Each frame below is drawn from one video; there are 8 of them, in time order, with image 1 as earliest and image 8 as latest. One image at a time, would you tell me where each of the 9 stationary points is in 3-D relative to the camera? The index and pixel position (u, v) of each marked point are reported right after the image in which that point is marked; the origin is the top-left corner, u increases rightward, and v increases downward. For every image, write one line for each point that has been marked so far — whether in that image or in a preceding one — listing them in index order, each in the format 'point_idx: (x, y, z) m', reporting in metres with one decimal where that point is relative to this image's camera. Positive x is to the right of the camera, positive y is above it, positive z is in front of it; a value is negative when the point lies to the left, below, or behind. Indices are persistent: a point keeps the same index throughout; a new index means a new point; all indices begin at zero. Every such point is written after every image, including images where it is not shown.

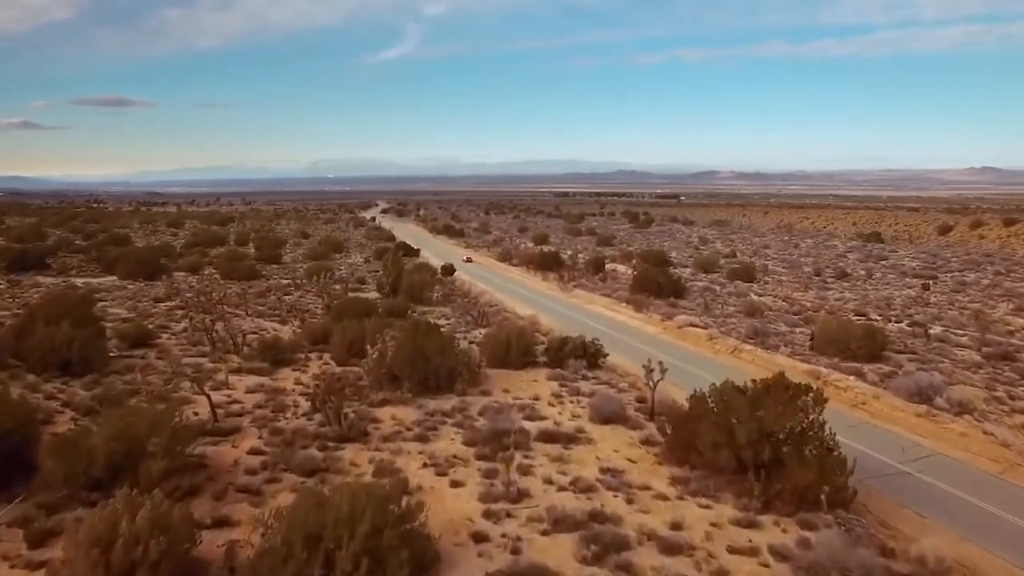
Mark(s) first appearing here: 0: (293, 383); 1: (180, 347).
0: (-3.4, -1.5, +13.3) m
1: (-6.5, -1.1, +16.6) m
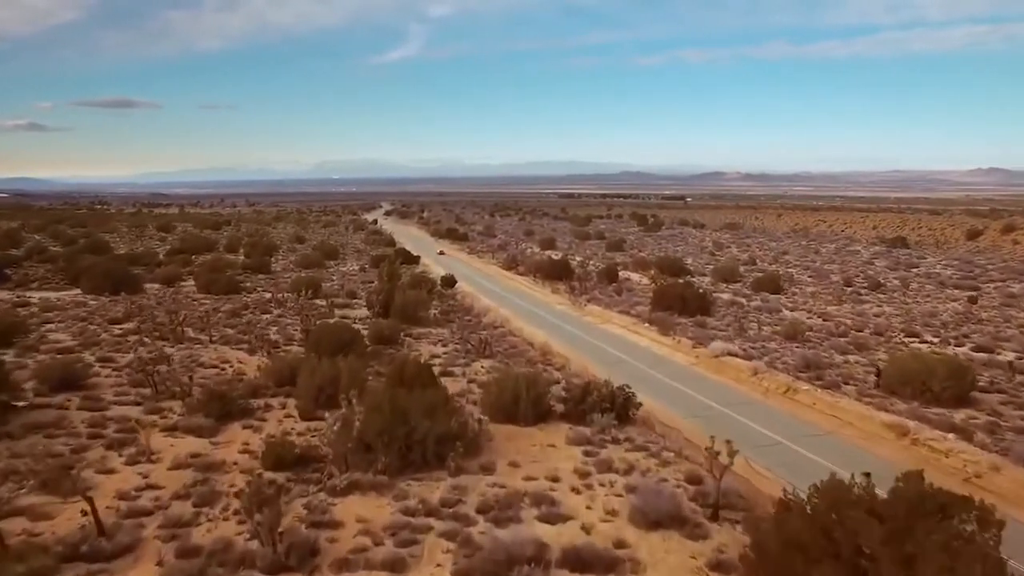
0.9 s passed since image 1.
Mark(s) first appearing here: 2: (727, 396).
0: (-3.3, -1.9, +10.3) m
1: (-6.3, -1.6, +13.6) m
2: (+3.7, -1.9, +14.9) m
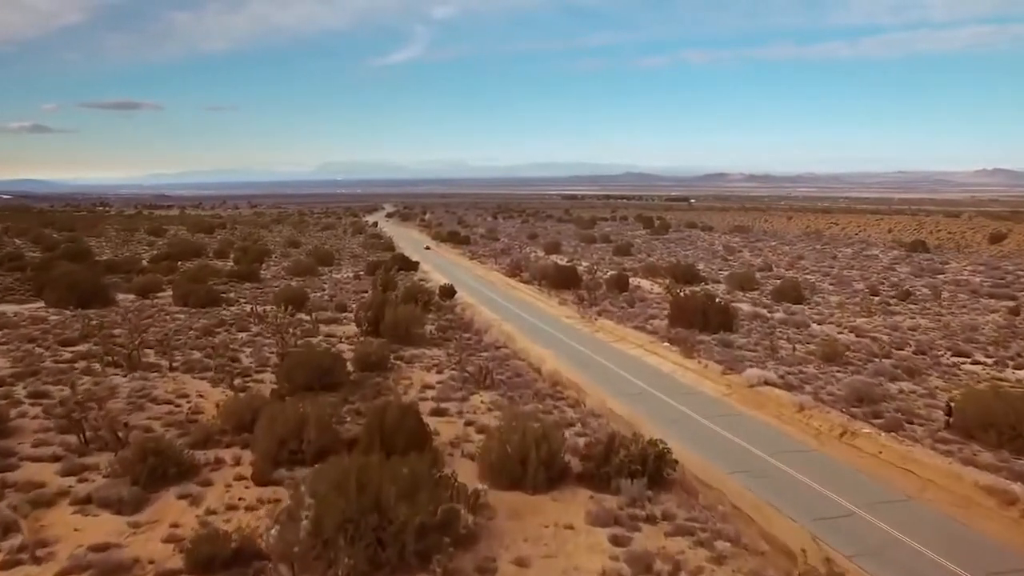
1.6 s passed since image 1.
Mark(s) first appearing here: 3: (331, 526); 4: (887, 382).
0: (-3.2, -2.3, +7.9) m
1: (-6.2, -2.0, +11.3) m
2: (+3.8, -2.2, +12.4) m
3: (-1.5, -2.0, +7.0) m
4: (+7.3, -1.8, +16.7) m
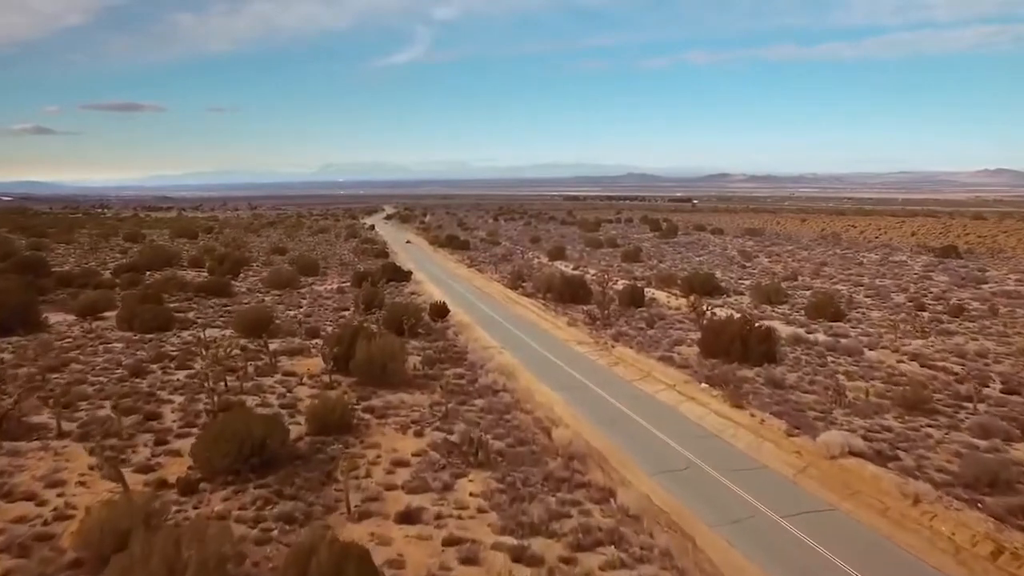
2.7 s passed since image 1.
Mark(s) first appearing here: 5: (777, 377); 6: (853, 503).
0: (-3.2, -2.8, +3.9) m
1: (-6.2, -2.5, +7.3) m
2: (+3.8, -2.8, +8.5) m
3: (-1.5, -2.5, +3.1) m
4: (+7.3, -2.4, +12.7) m
5: (+5.6, -1.9, +18.0) m
6: (+4.1, -2.6, +10.3) m
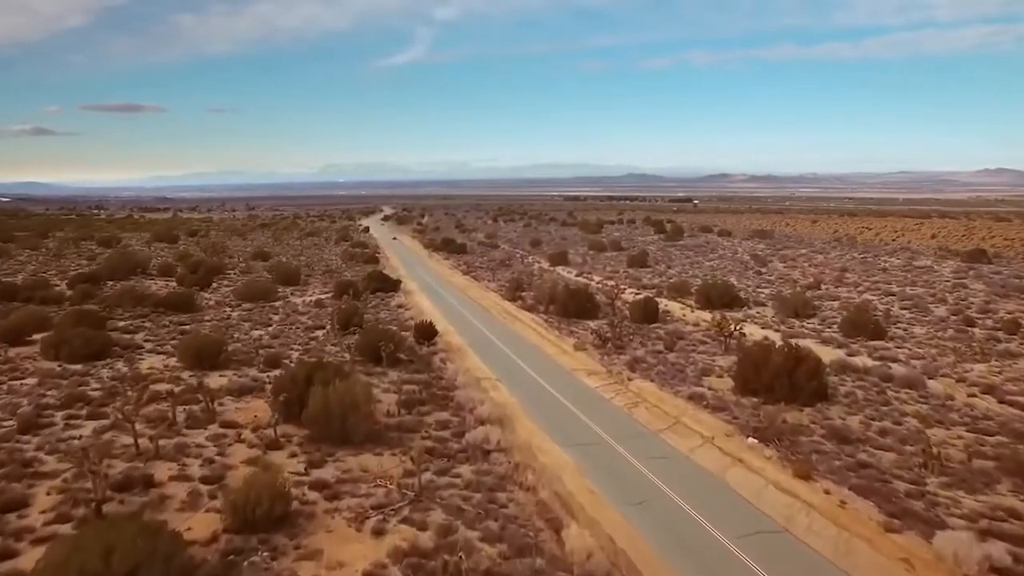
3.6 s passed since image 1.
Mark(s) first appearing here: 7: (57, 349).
0: (-3.3, -3.3, +0.4) m
1: (-6.3, -3.0, +3.7) m
2: (+3.7, -3.2, +4.9) m
3: (-1.5, -2.9, -0.5) m
4: (+7.3, -2.8, +9.1) m
5: (+5.5, -2.3, +14.5) m
6: (+4.1, -3.0, +6.8) m
7: (-10.1, -1.4, +19.1) m
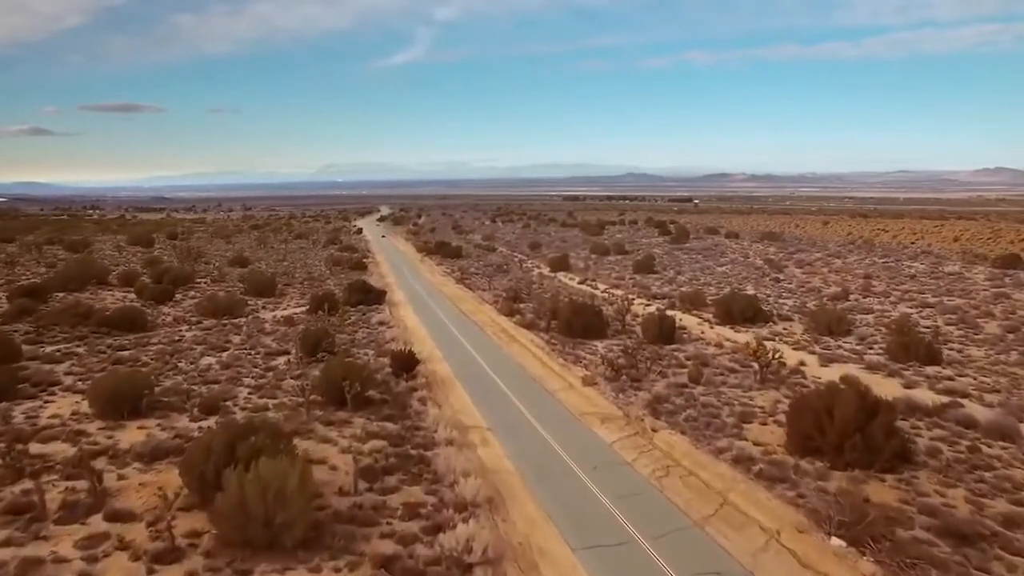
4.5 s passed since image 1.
0: (-3.4, -3.8, -3.4) m
1: (-6.4, -3.4, 0.0) m
2: (+3.7, -3.7, +1.2) m
3: (-1.6, -3.4, -4.2) m
4: (+7.2, -3.3, +5.4) m
5: (+5.4, -2.8, +10.7) m
6: (+4.0, -3.5, +3.0) m
7: (-10.2, -1.8, +15.3) m
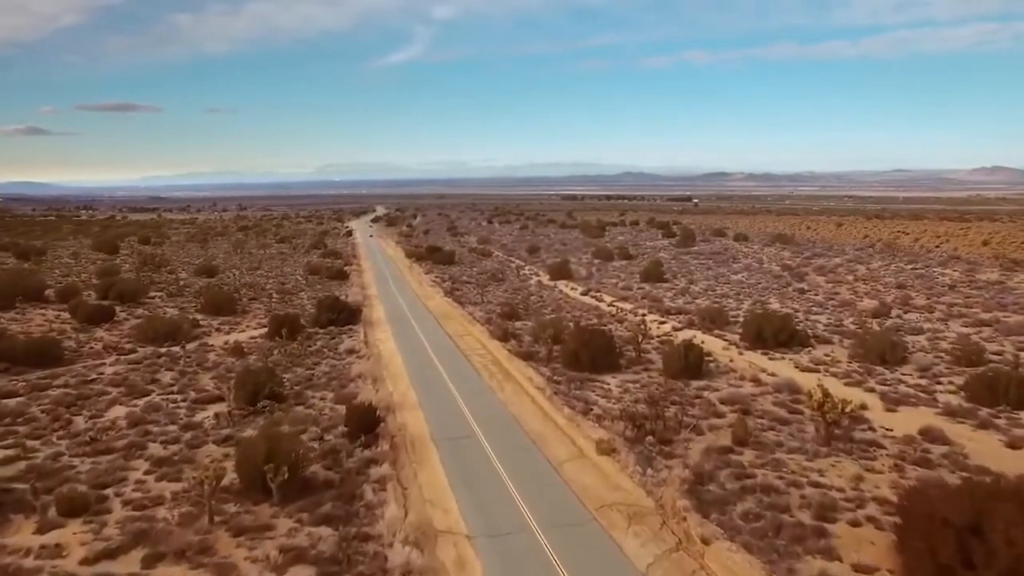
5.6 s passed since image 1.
0: (-3.5, -4.4, -7.9) m
1: (-6.5, -4.1, -4.5) m
2: (+3.6, -4.3, -3.3) m
3: (-1.7, -4.0, -8.7) m
4: (+7.1, -3.9, +0.9) m
5: (+5.3, -3.4, +6.2) m
6: (+3.9, -4.1, -1.5) m
7: (-10.3, -2.4, +10.8) m
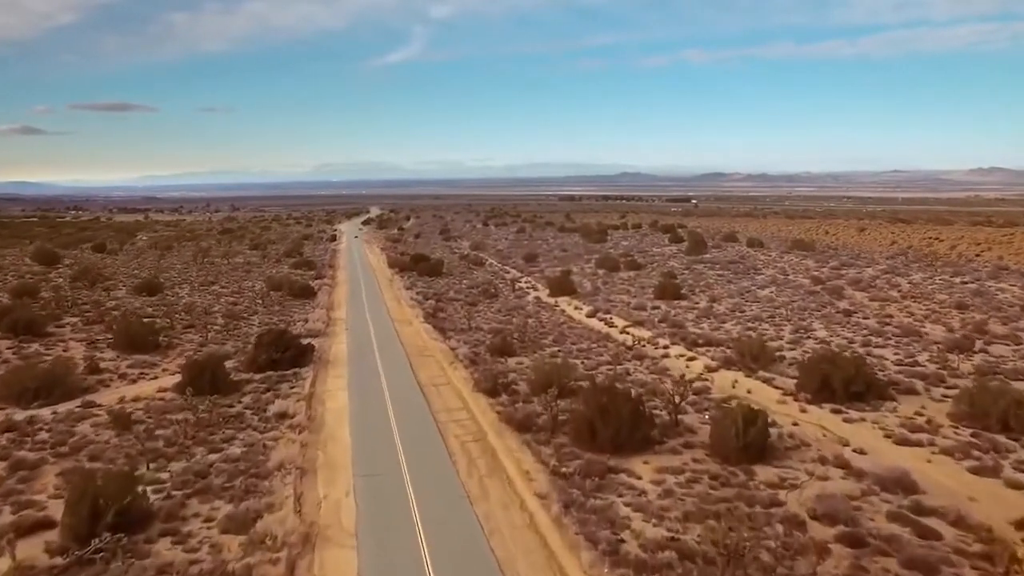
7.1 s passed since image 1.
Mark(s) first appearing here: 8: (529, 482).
0: (-3.6, -5.2, -14.2) m
1: (-6.6, -4.9, -10.9) m
2: (+3.5, -5.1, -9.7) m
3: (-1.8, -4.9, -15.1) m
4: (+7.0, -4.7, -5.4) m
5: (+5.2, -4.2, -0.1) m
6: (+3.8, -5.0, -7.8) m
7: (-10.5, -3.3, +4.4) m
8: (+0.3, -3.0, +13.7) m
